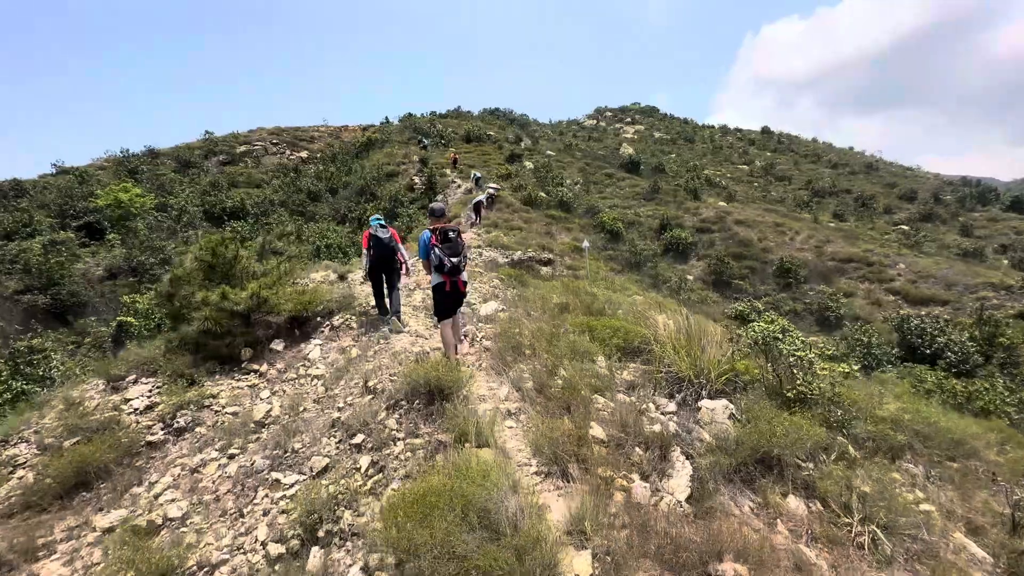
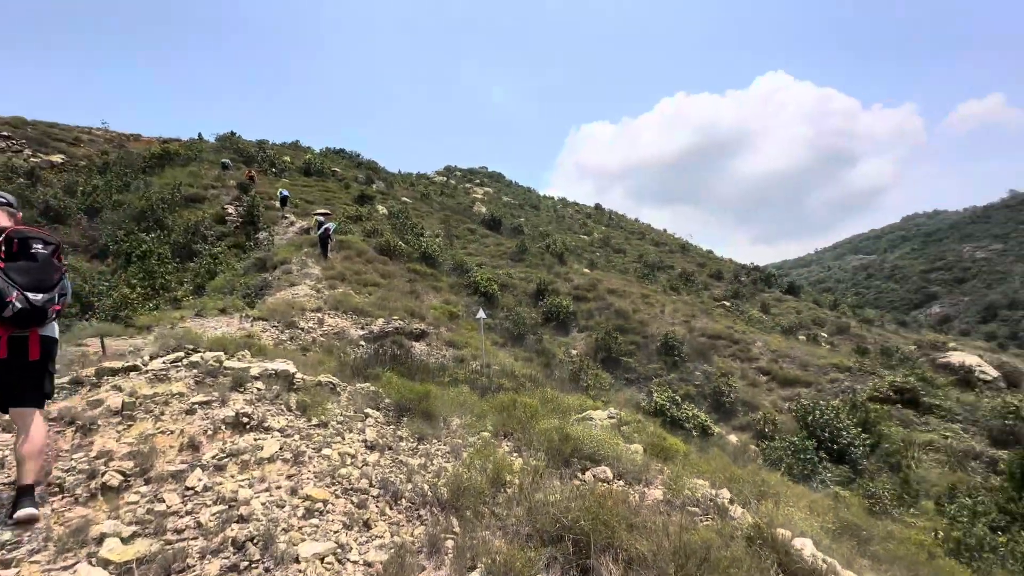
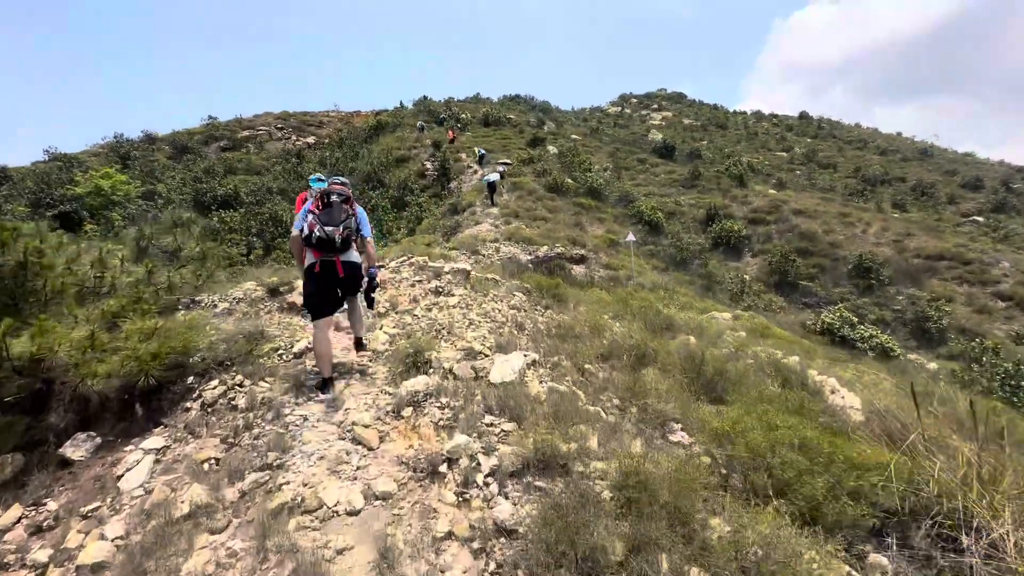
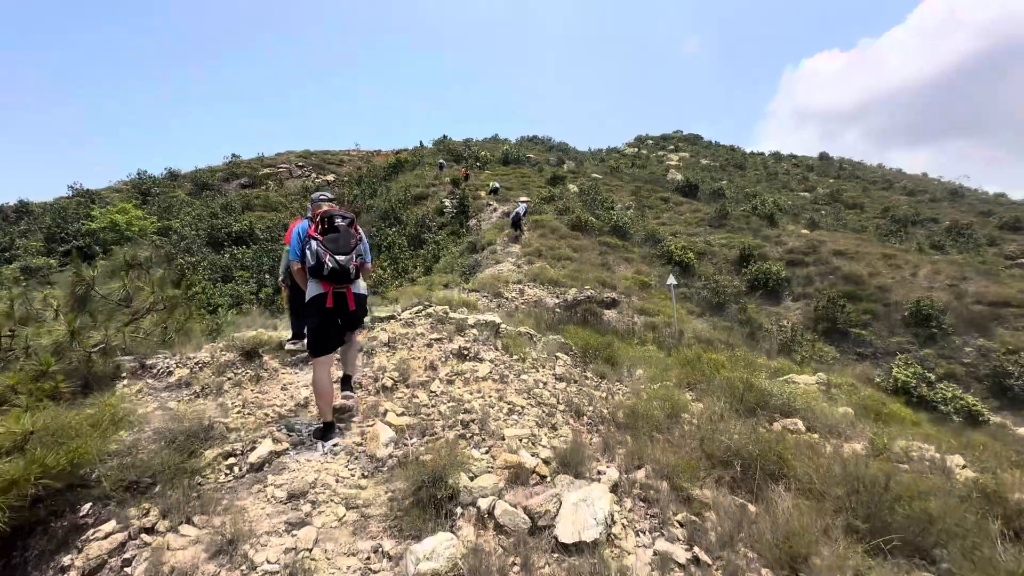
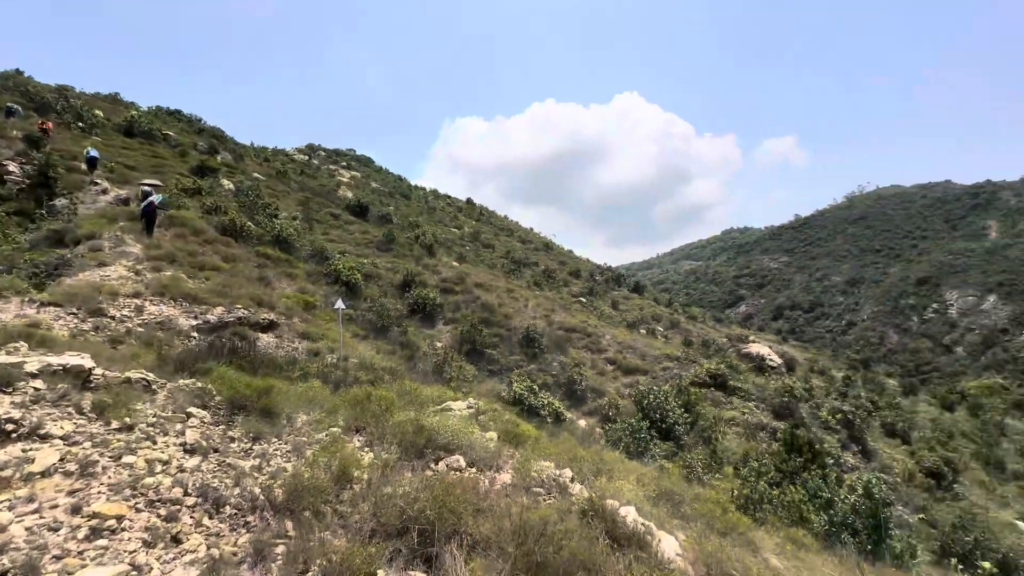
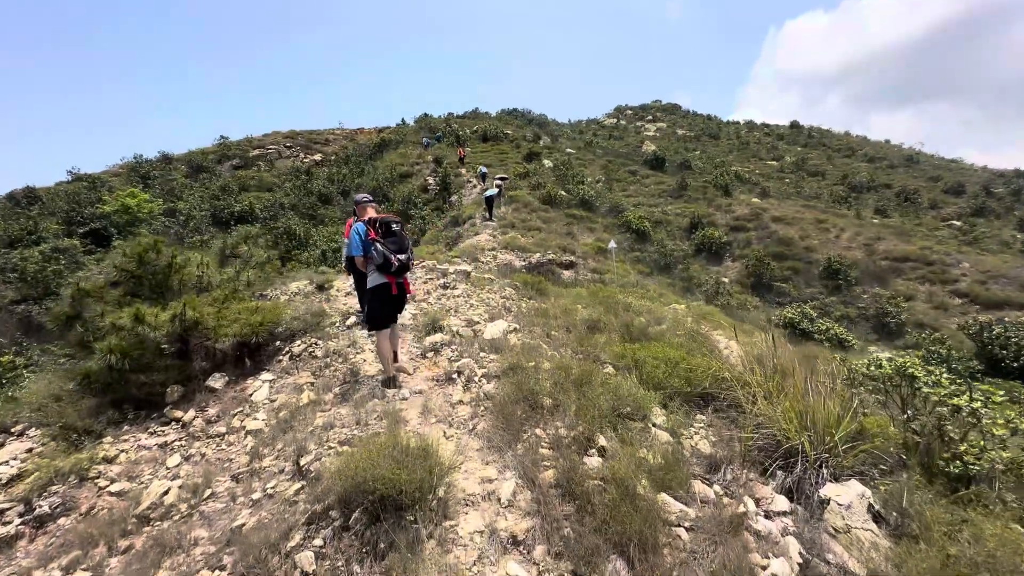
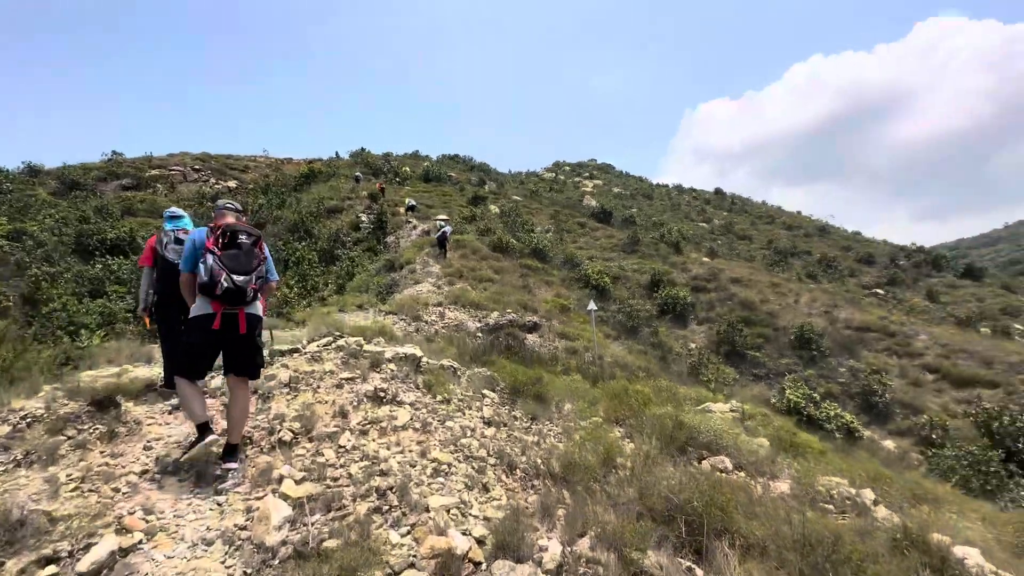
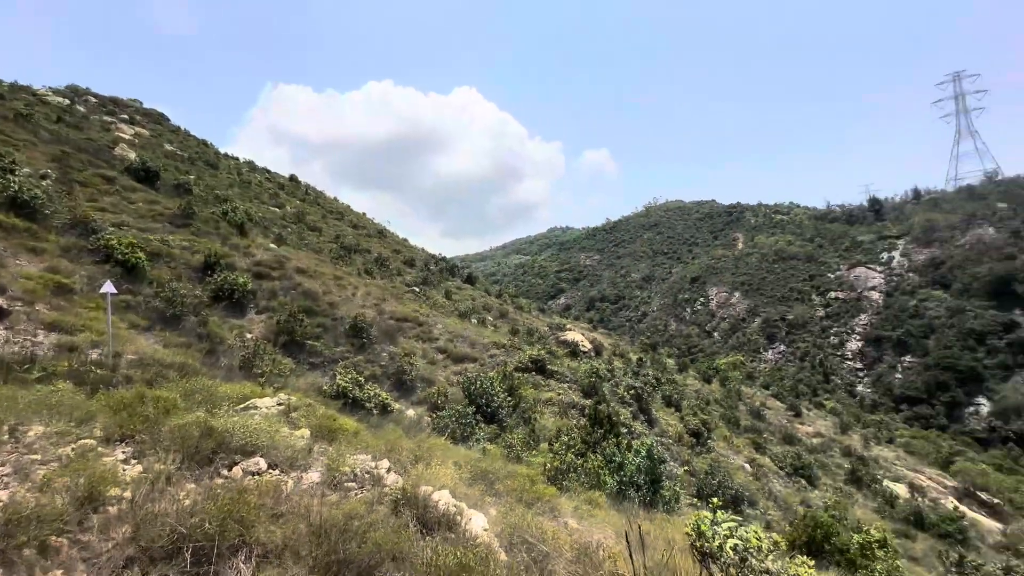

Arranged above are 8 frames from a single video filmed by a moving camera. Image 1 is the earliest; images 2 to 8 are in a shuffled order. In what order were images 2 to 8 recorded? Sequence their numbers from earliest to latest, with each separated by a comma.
6, 3, 4, 7, 2, 5, 8
